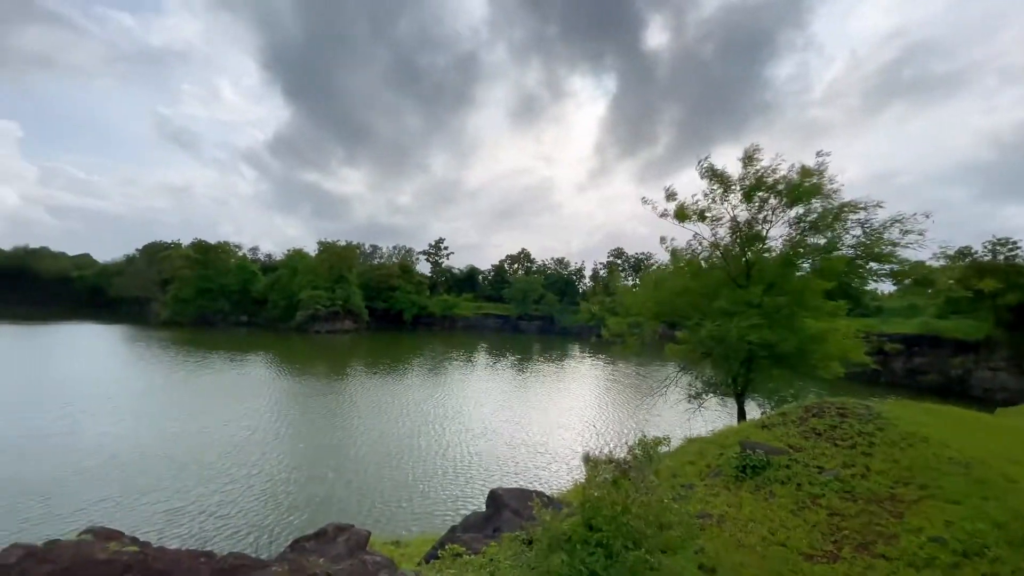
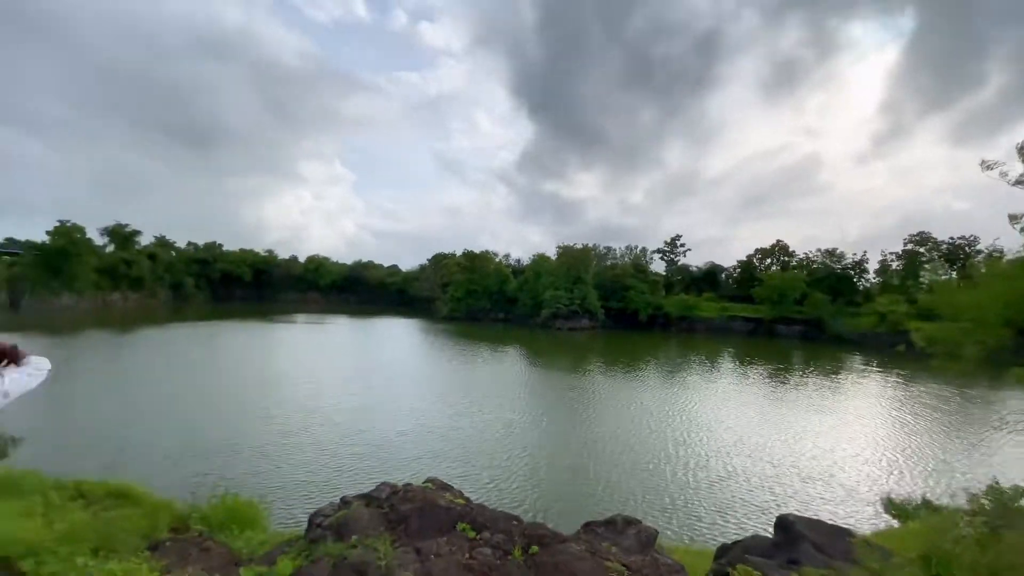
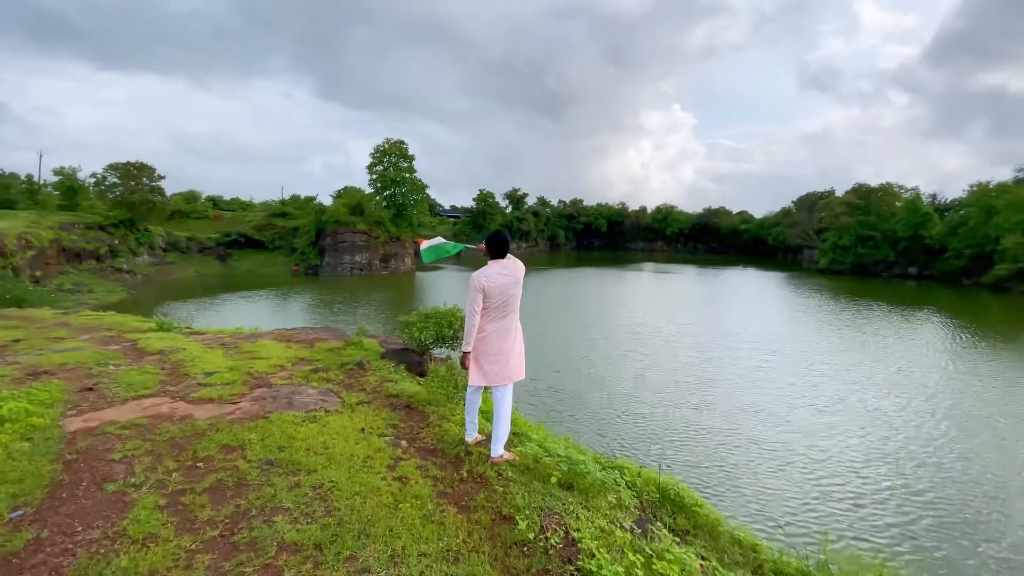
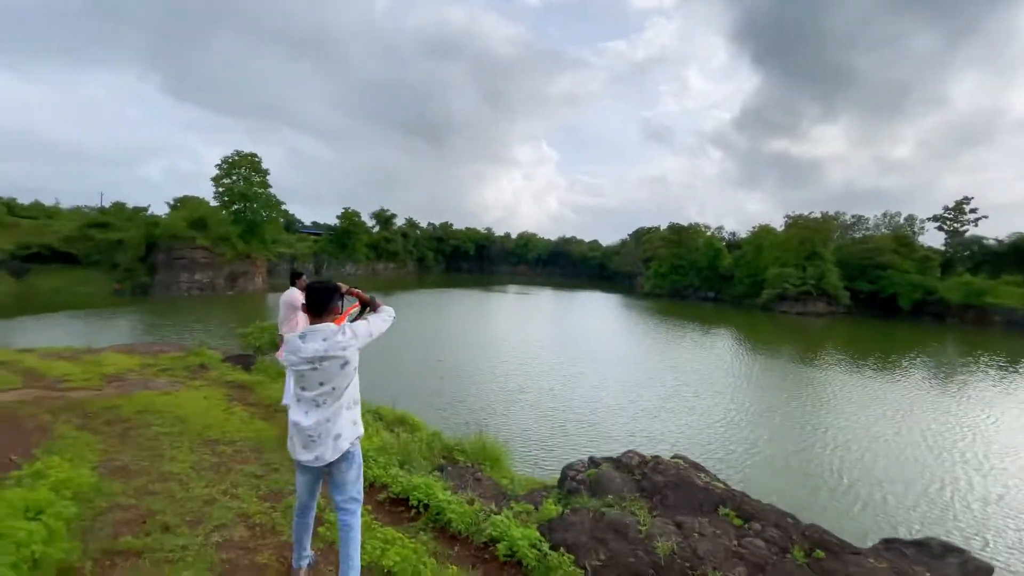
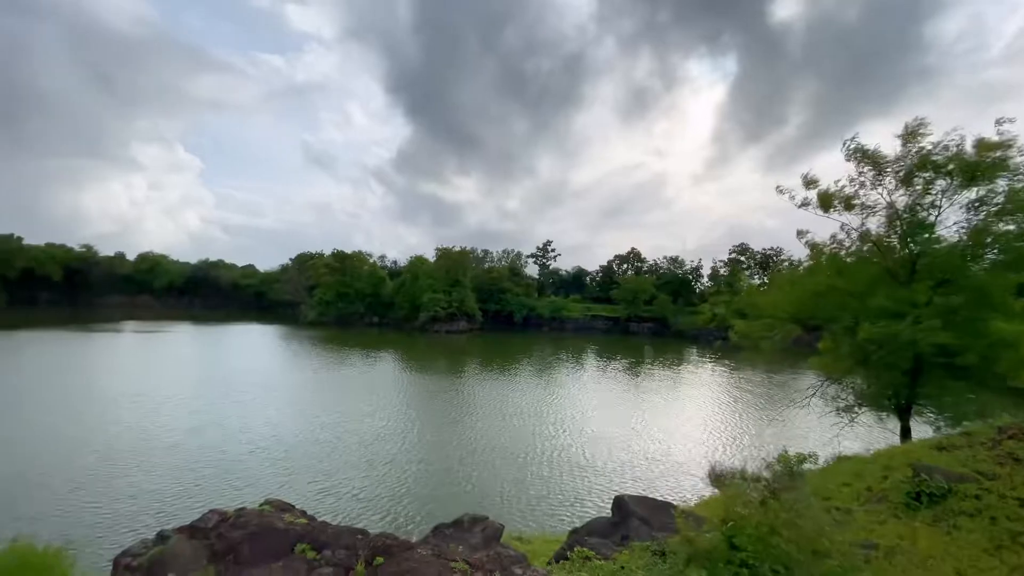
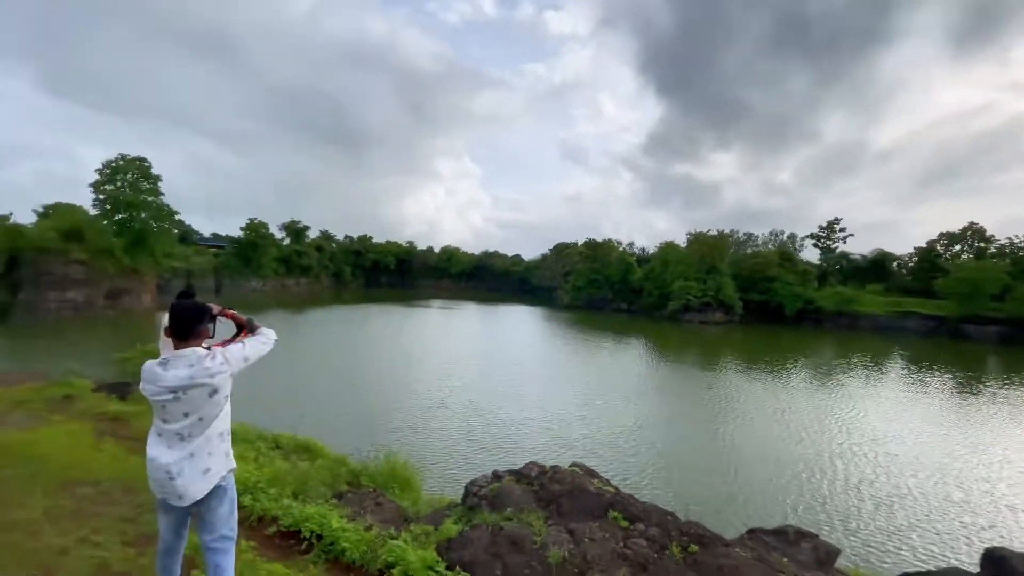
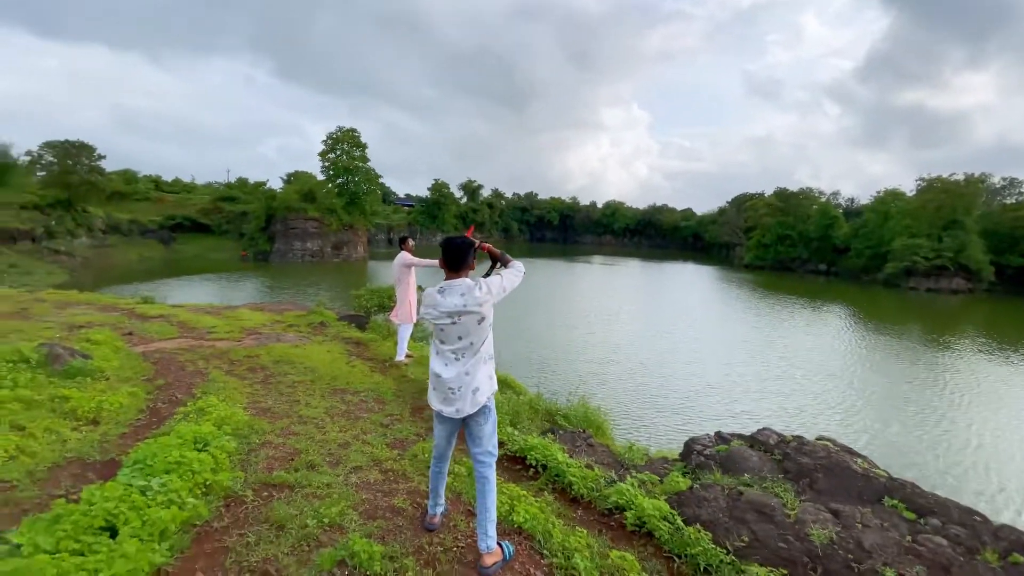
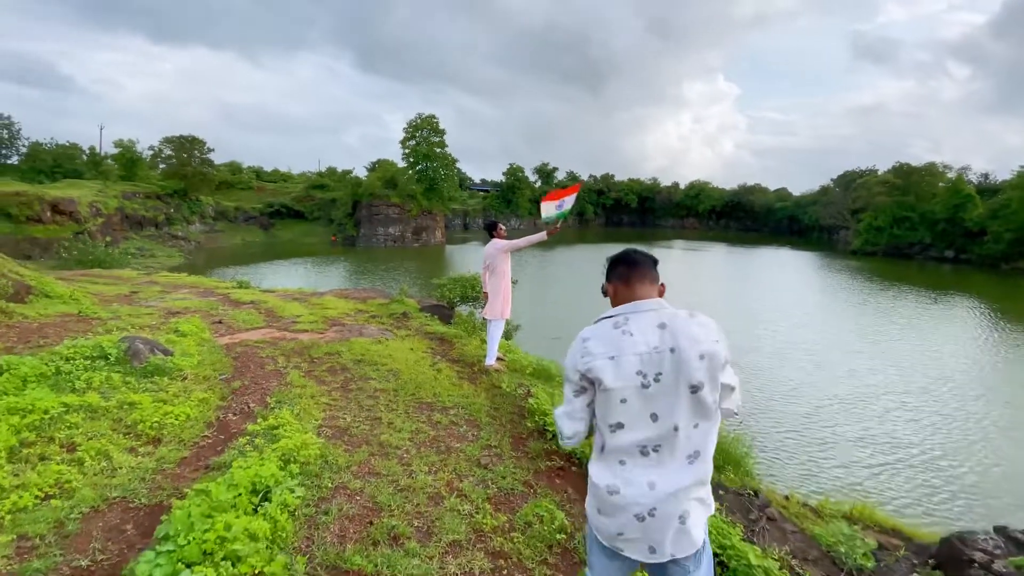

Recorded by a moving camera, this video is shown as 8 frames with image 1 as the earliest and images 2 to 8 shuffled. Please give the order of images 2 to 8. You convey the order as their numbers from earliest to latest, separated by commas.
5, 2, 6, 4, 7, 8, 3
